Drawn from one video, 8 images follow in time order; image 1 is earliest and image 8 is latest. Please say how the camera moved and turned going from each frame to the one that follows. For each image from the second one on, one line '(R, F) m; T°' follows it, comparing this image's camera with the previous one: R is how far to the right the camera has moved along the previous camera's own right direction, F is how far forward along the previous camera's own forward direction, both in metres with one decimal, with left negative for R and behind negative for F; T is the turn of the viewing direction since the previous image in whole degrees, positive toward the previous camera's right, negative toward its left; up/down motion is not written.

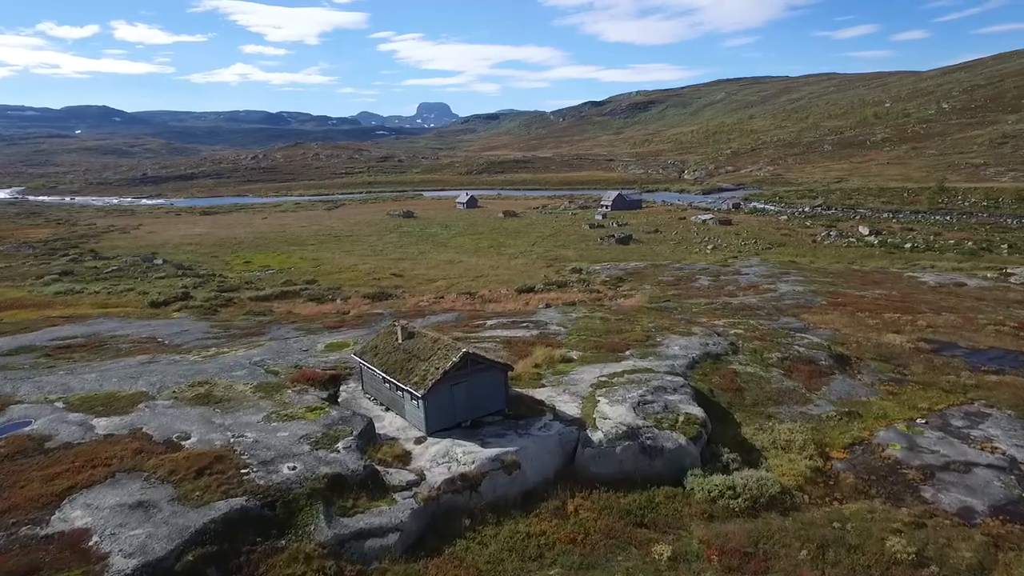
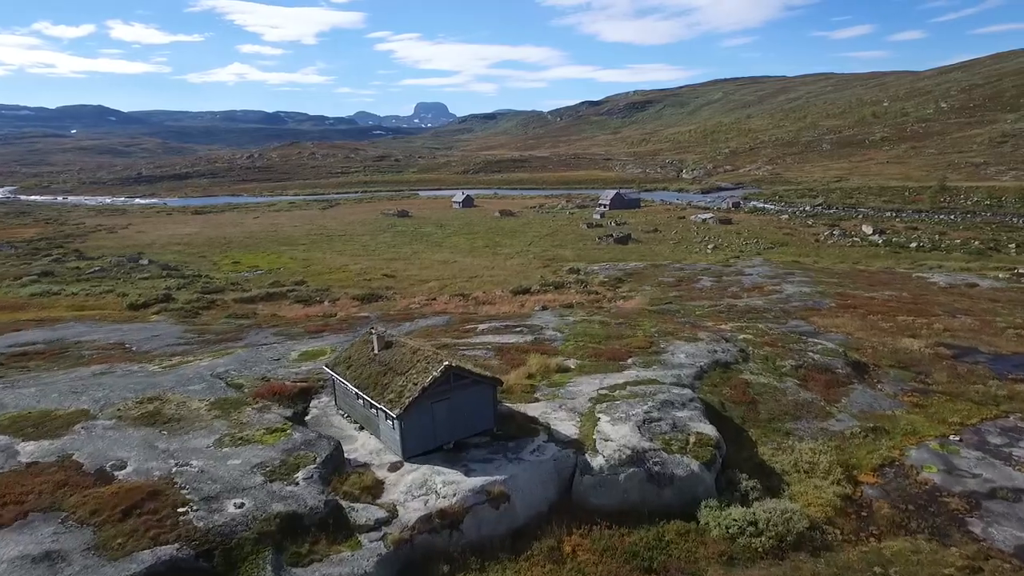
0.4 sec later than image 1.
(+0.3, +2.4) m; 0°
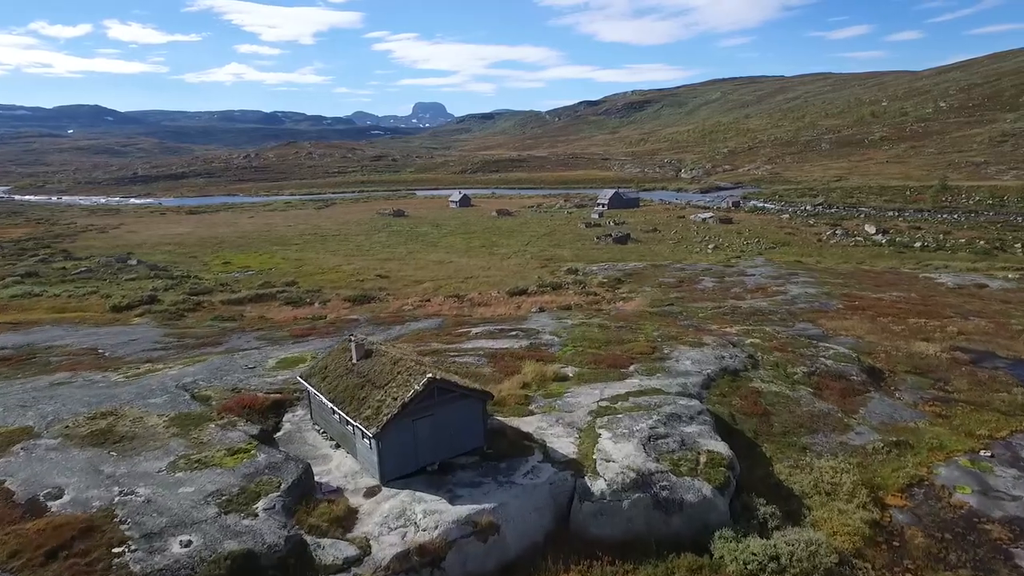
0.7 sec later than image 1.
(+0.2, +1.8) m; 0°
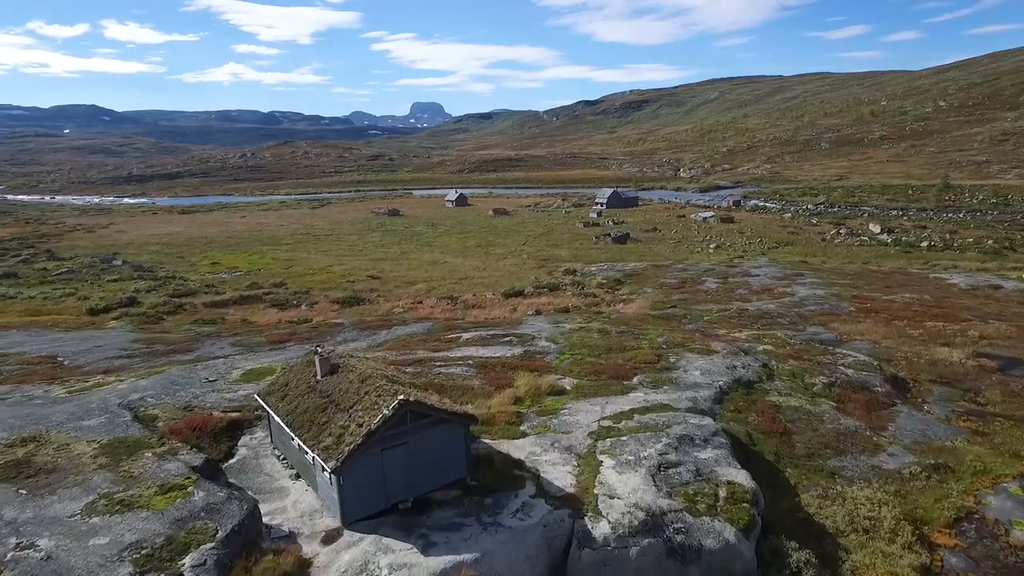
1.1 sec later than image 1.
(+0.3, +2.4) m; 0°
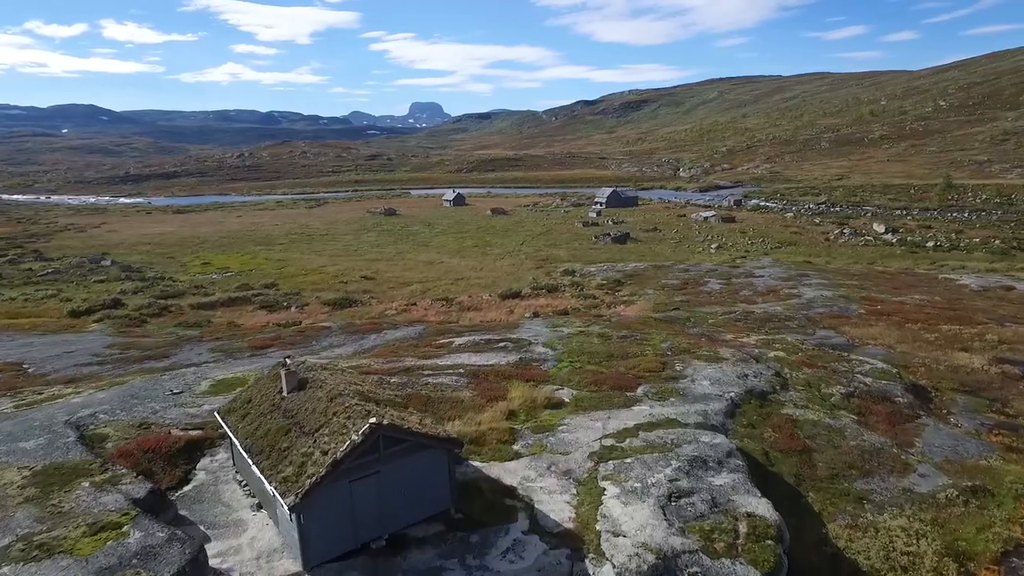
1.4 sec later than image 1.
(+0.2, +1.8) m; 0°
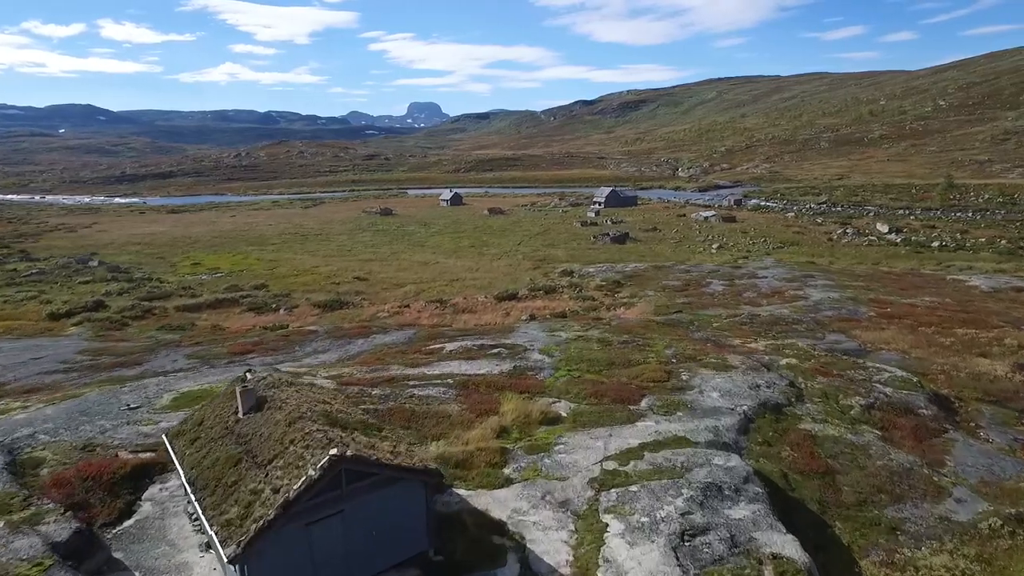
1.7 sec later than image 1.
(+0.2, +1.8) m; 0°
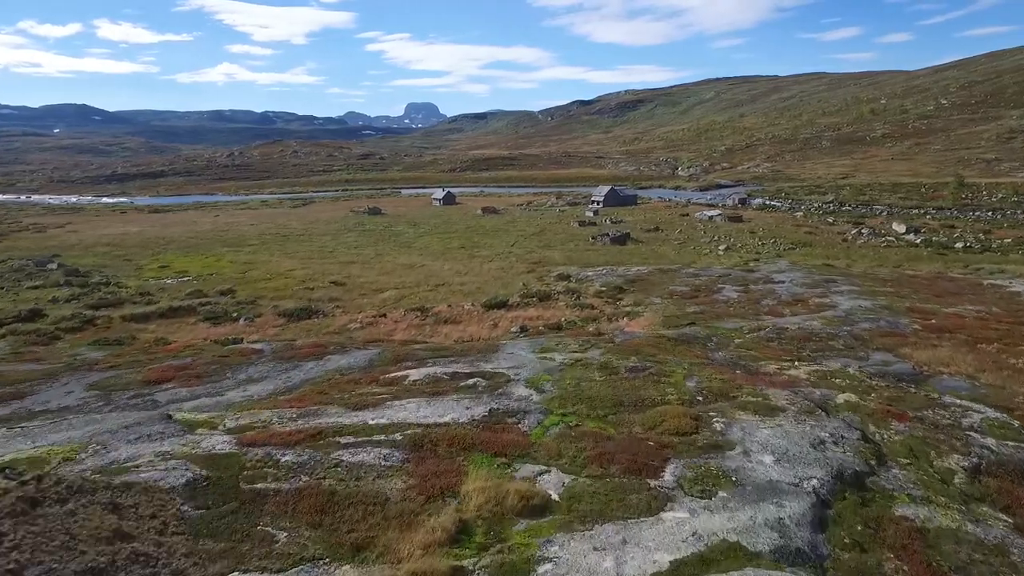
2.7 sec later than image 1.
(+0.6, +5.8) m; 0°
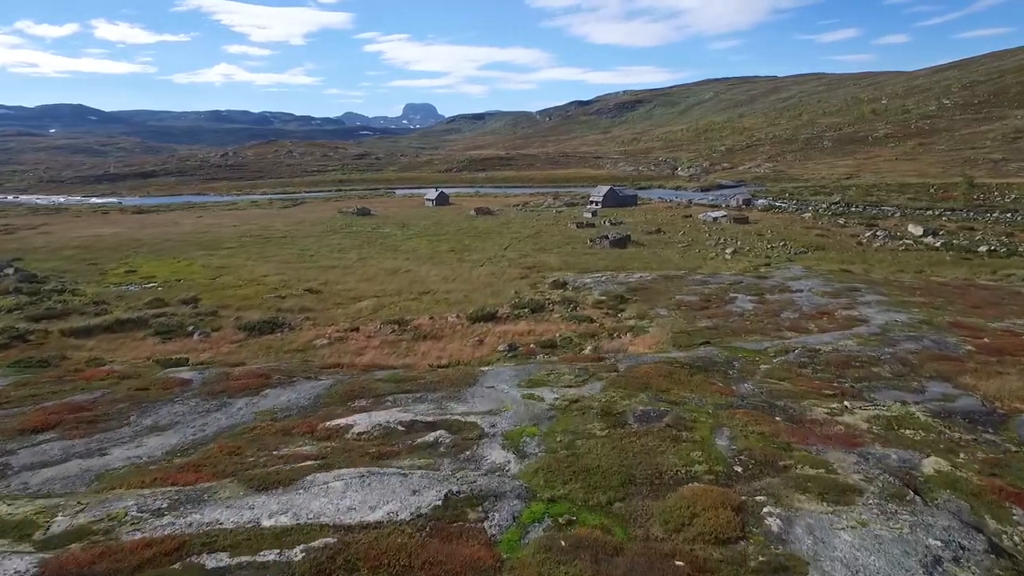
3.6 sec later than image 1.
(+0.7, +5.2) m; 0°
